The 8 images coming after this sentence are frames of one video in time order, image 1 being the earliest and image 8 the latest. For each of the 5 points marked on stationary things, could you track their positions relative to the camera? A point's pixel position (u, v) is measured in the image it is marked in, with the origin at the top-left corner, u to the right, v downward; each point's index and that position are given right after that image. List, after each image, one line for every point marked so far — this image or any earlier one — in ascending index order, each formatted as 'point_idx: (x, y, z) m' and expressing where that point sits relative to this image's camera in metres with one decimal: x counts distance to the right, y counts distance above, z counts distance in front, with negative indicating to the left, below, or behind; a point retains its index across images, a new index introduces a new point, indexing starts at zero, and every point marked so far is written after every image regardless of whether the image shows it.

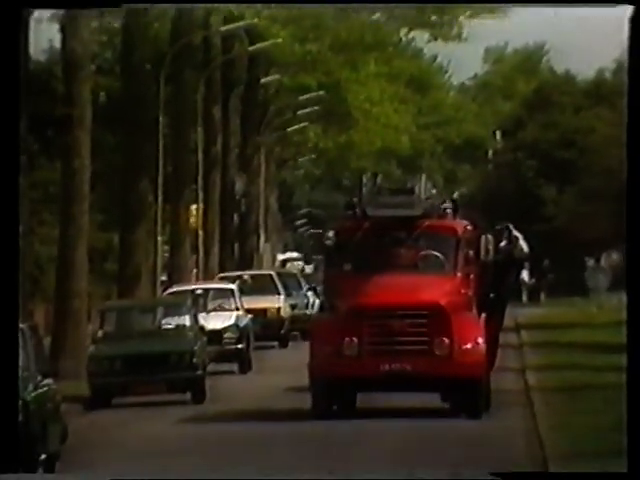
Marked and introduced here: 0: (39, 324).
0: (-1.2, -0.4, +8.9) m
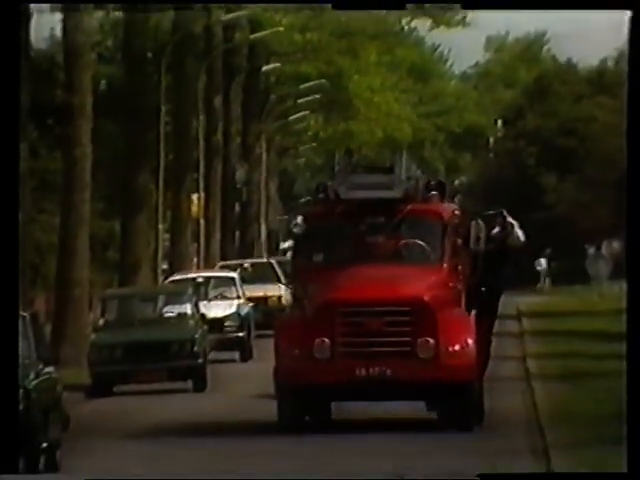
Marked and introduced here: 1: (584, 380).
0: (-1.2, -0.3, +9.0) m
1: (+1.2, -0.6, +8.8) m
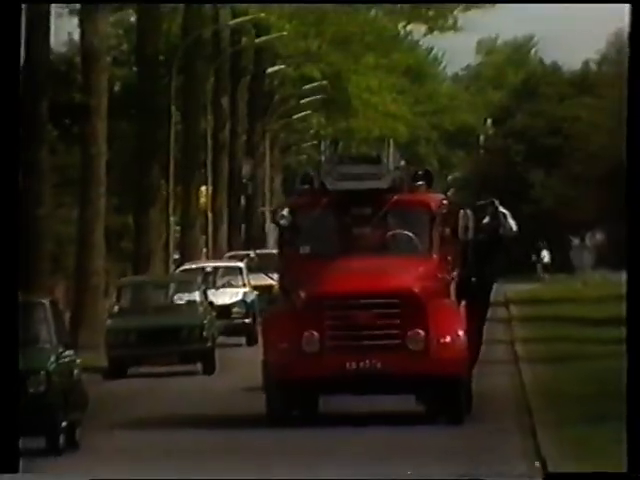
0: (-1.2, -0.3, +9.6) m
1: (+1.2, -0.6, +9.5) m
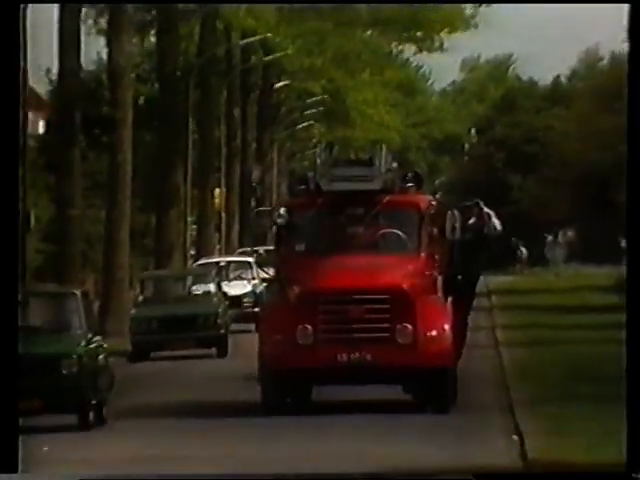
0: (-1.2, -0.3, +10.7) m
1: (+1.3, -0.6, +10.6) m
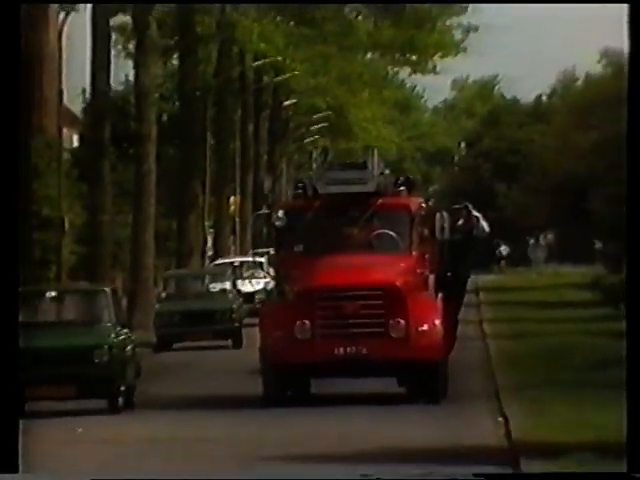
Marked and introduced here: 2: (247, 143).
0: (-1.2, -0.3, +11.9) m
1: (+1.3, -0.6, +11.8) m
2: (-0.4, +0.6, +12.1) m
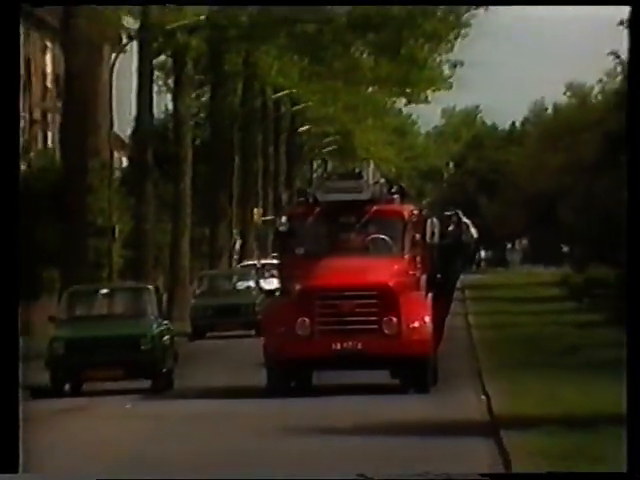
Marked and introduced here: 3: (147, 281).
0: (-1.1, -0.3, +14.1) m
1: (+1.4, -0.6, +14.0) m
2: (-0.4, +0.5, +14.3) m
3: (-1.2, -0.3, +14.1) m
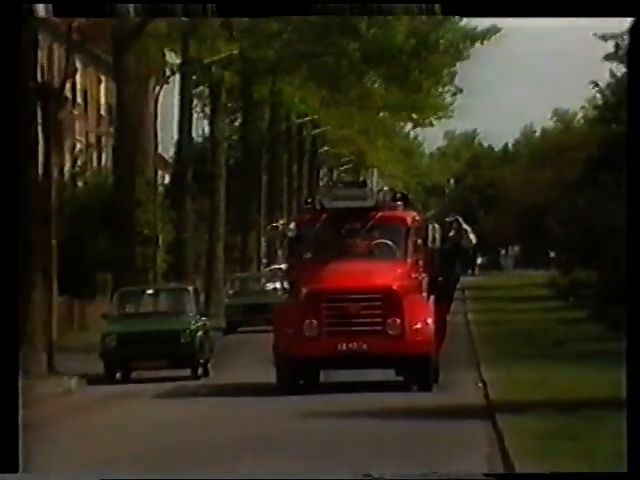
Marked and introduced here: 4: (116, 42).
0: (-1.0, -0.4, +16.1) m
1: (+1.5, -0.7, +16.1) m
2: (-0.2, +0.5, +16.3) m
3: (-1.1, -0.3, +16.1) m
4: (-1.6, +1.5, +15.9) m
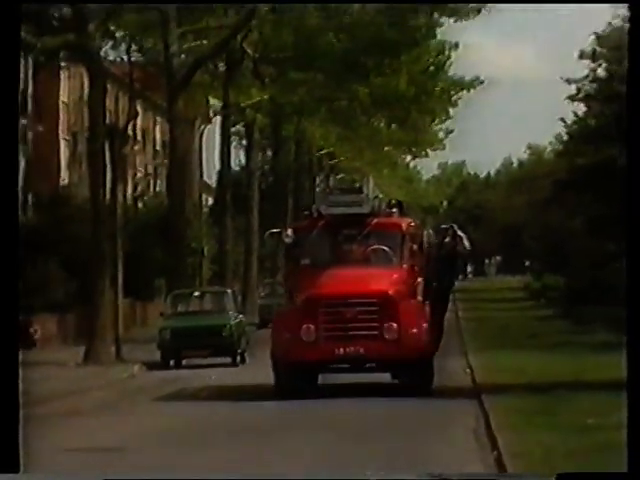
0: (-0.8, -0.5, +19.7) m
1: (+1.7, -0.8, +19.6) m
2: (-0.1, +0.4, +19.8) m
3: (-0.9, -0.5, +19.6) m
4: (-1.4, +1.4, +19.4) m
